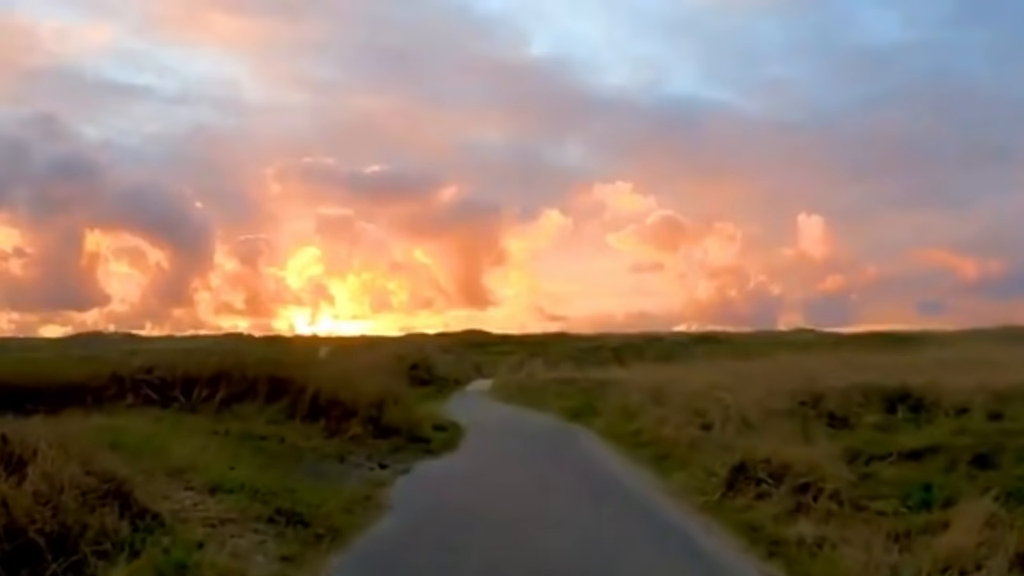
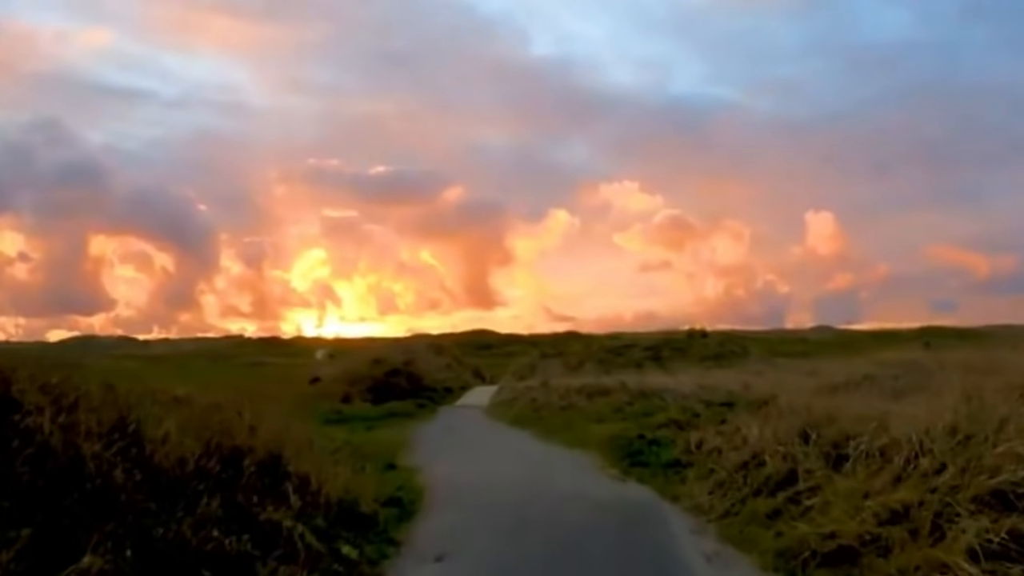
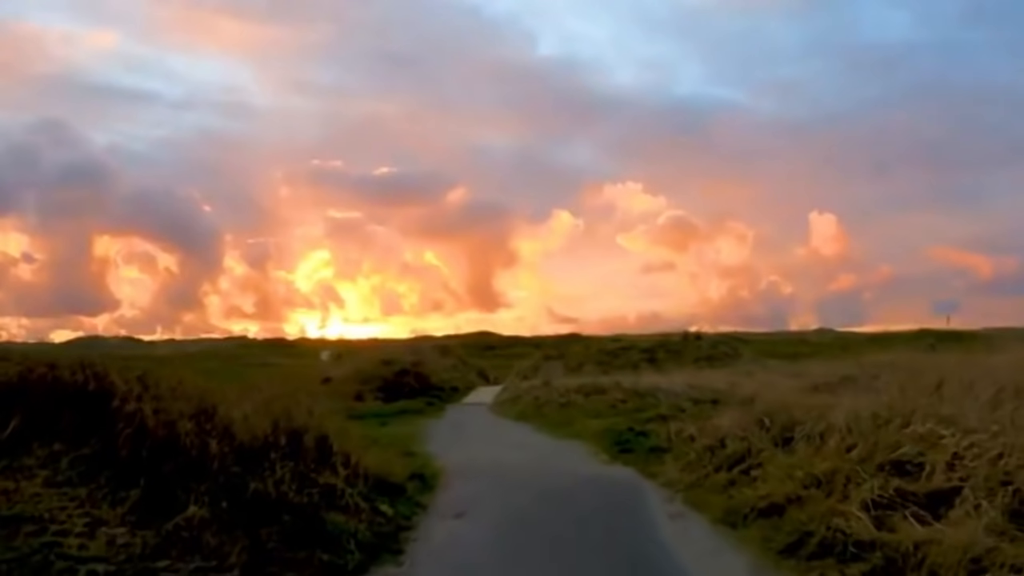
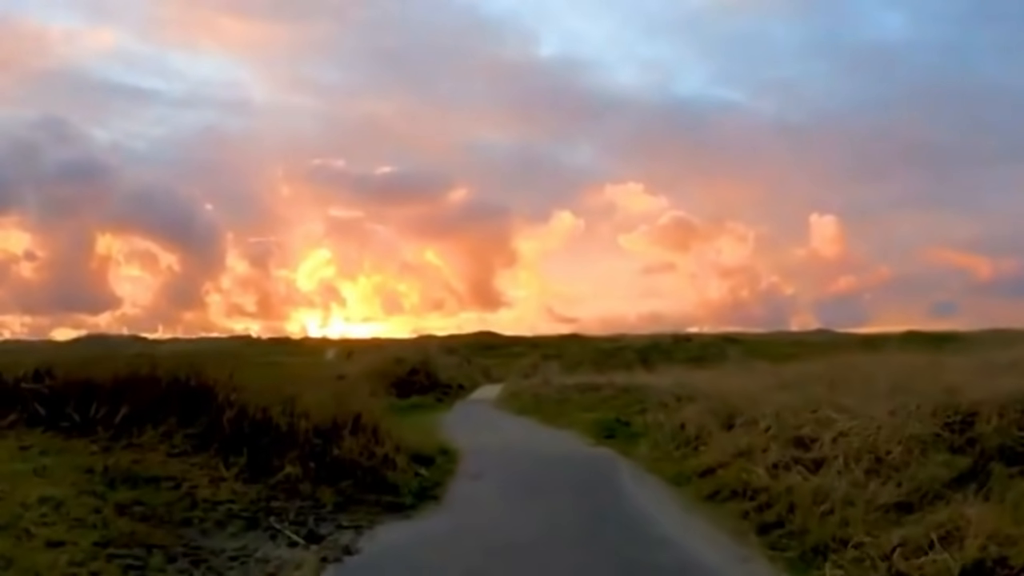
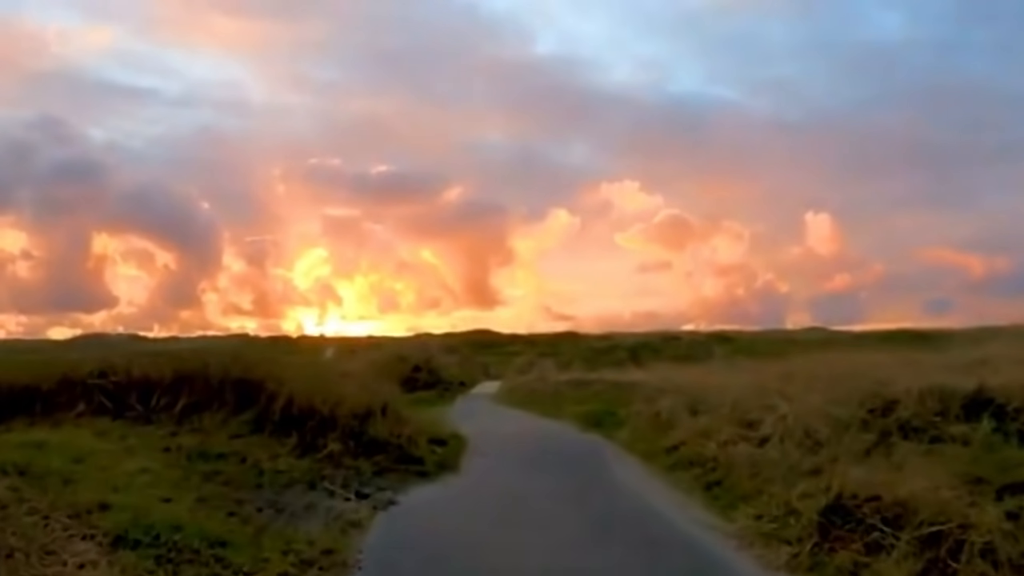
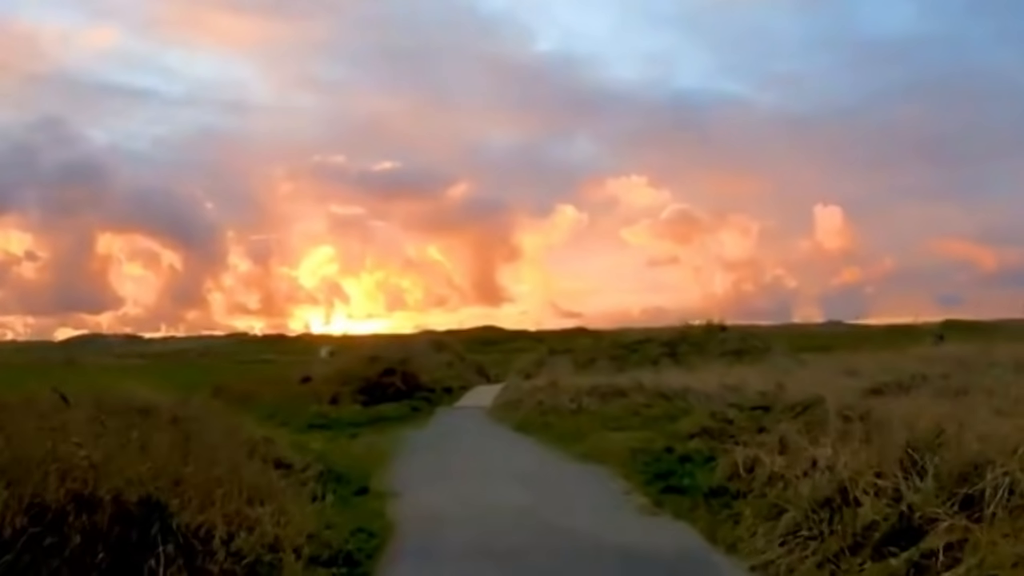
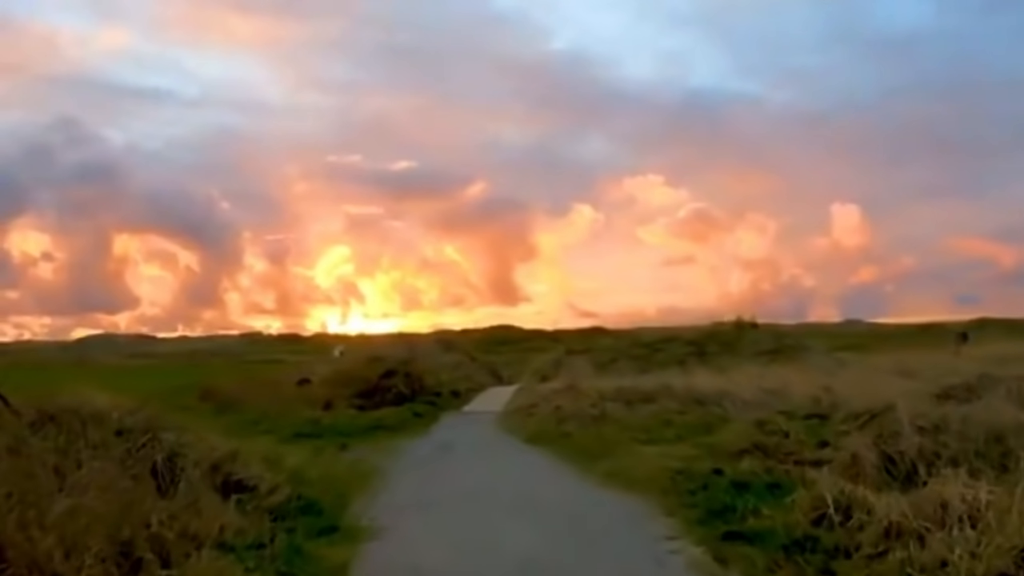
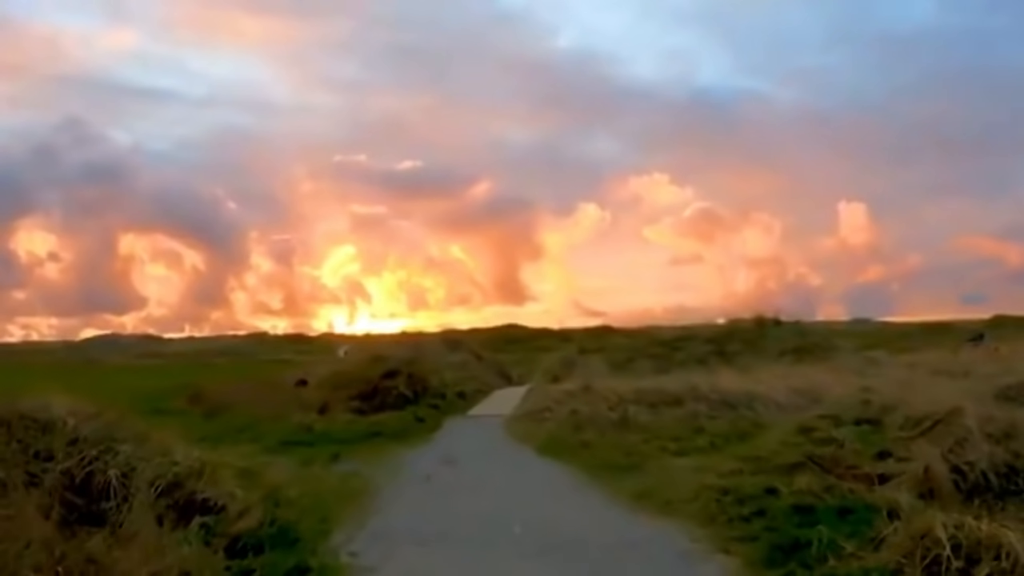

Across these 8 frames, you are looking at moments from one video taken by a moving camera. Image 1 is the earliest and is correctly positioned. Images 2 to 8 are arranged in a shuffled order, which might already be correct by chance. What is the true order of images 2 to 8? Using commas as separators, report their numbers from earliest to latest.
5, 4, 3, 2, 6, 7, 8
